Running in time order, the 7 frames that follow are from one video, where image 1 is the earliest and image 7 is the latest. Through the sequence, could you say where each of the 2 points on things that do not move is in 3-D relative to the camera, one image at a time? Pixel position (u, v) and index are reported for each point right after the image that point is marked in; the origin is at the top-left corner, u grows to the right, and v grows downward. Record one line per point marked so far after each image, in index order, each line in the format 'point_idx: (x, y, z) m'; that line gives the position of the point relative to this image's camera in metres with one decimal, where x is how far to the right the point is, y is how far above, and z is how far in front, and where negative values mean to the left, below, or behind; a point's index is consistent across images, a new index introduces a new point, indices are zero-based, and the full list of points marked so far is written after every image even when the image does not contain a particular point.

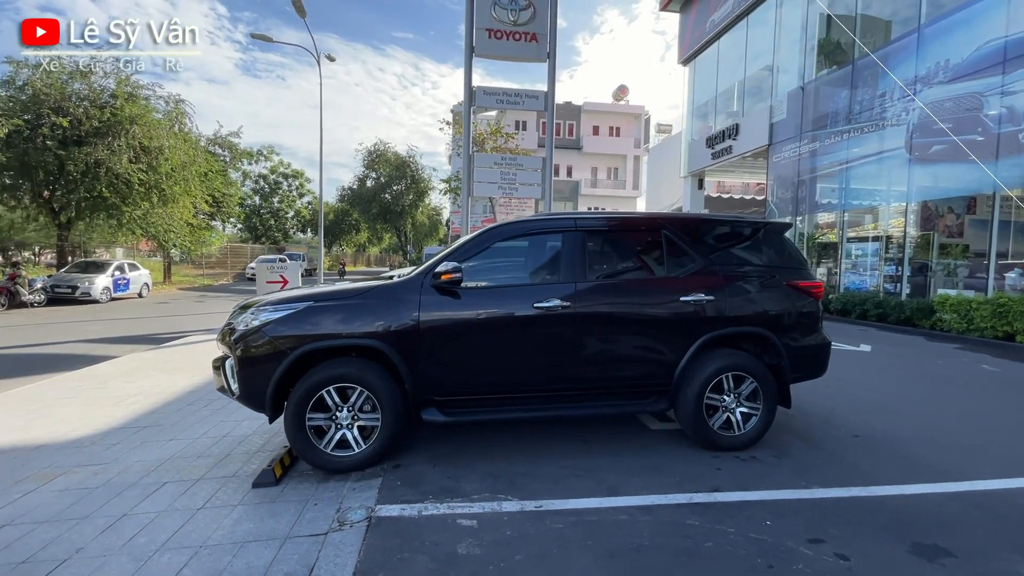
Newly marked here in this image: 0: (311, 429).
0: (-1.5, -1.0, +3.9) m
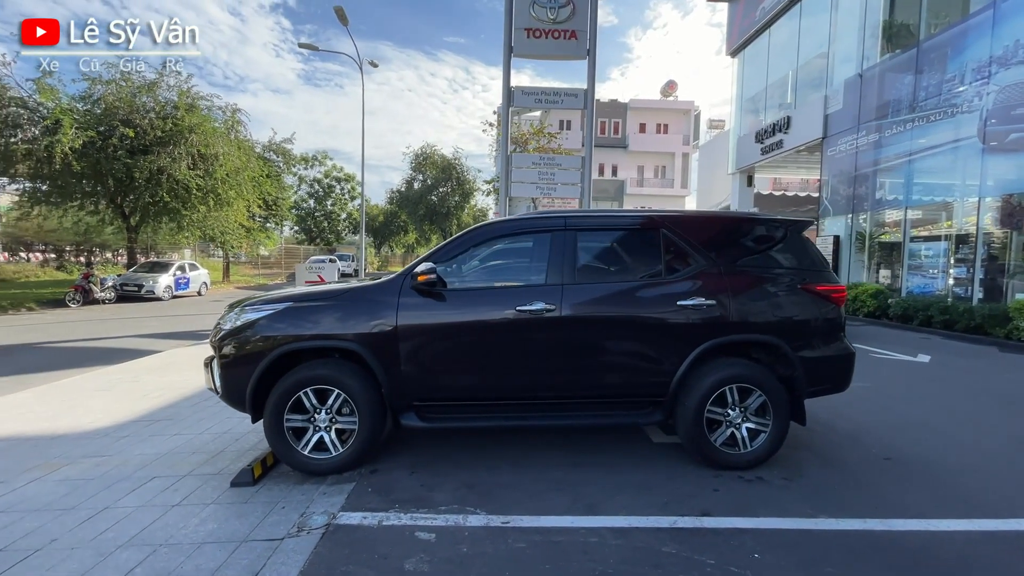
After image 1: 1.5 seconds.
0: (-1.6, -1.0, +3.9) m
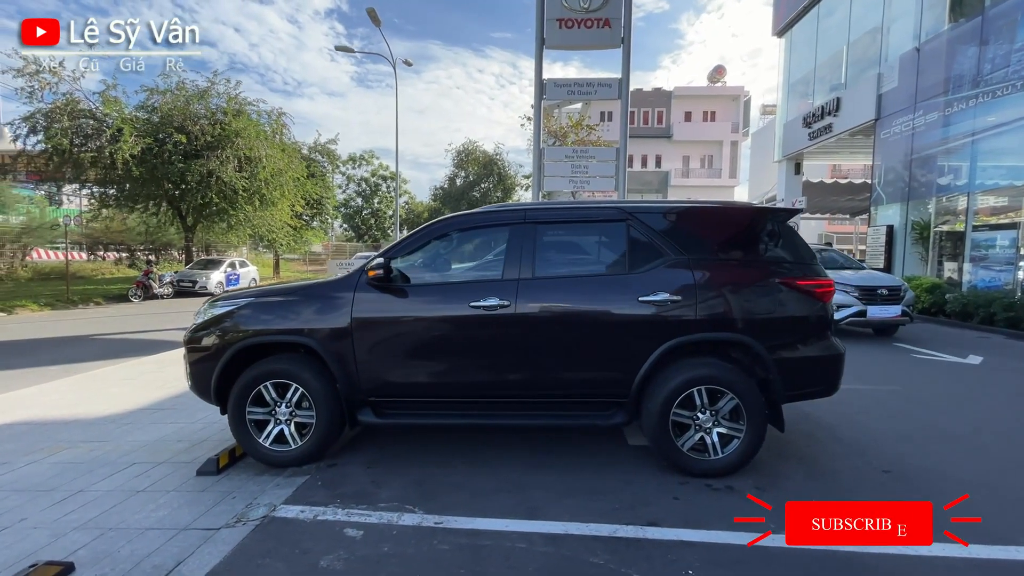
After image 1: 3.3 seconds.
0: (-1.9, -1.0, +4.0) m
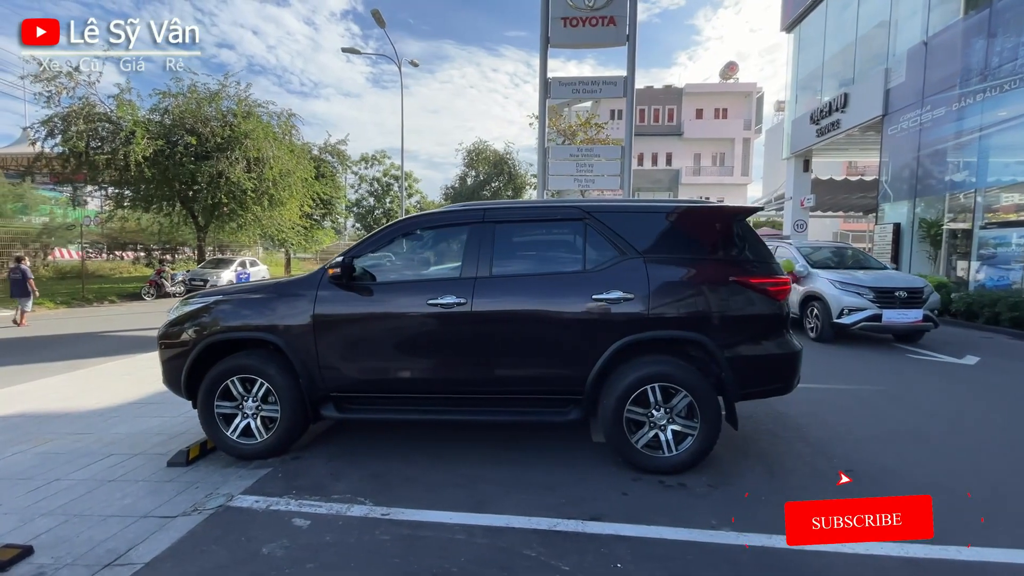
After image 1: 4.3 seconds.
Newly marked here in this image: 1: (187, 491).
0: (-2.3, -1.0, +4.1) m
1: (-2.2, -1.4, +3.7) m
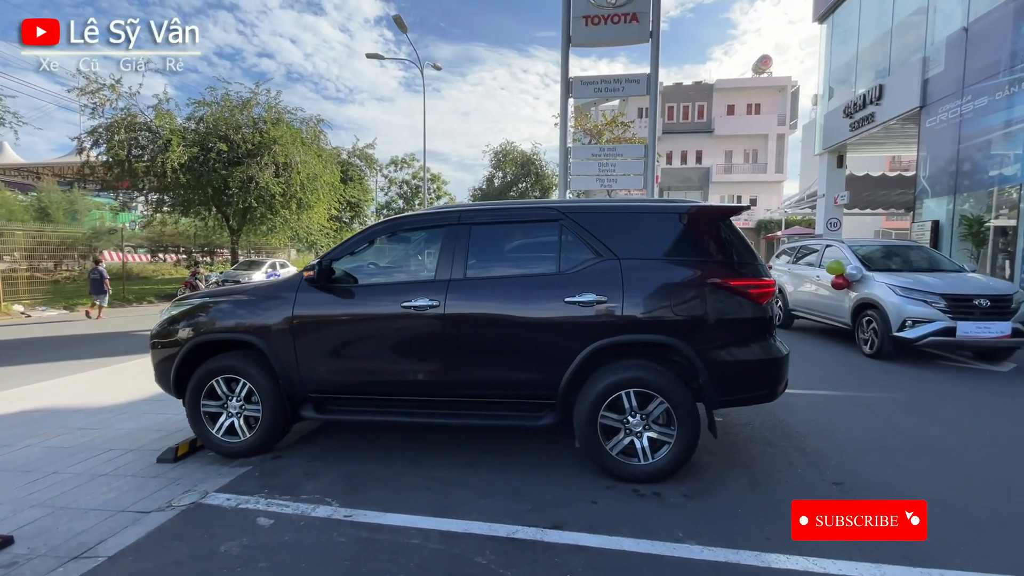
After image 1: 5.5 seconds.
0: (-2.4, -1.0, +4.3) m
1: (-2.4, -1.4, +3.8) m
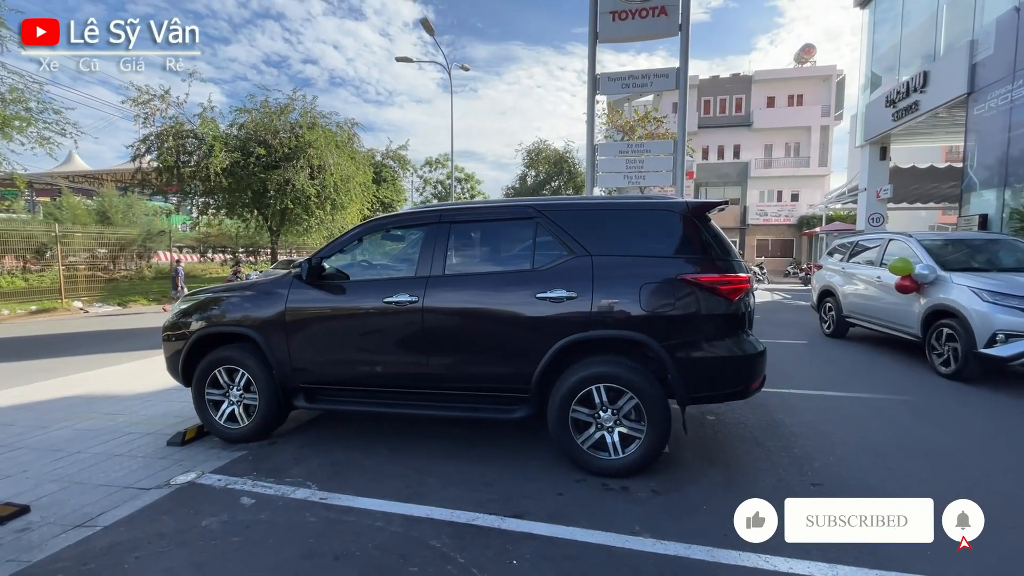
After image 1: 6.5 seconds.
0: (-2.6, -1.0, +4.6) m
1: (-2.6, -1.4, +4.1) m
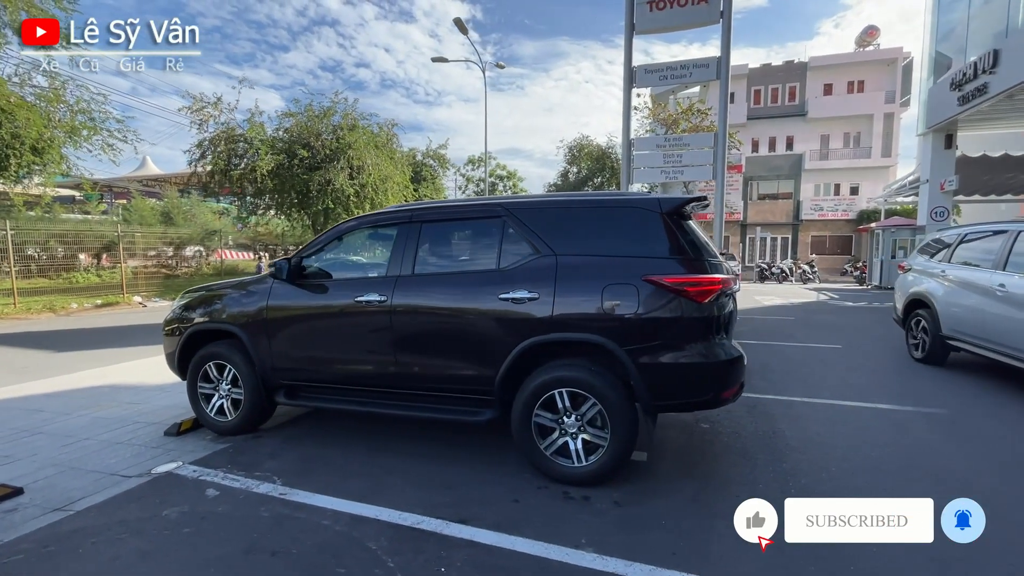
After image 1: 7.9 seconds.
0: (-2.7, -1.0, +4.8) m
1: (-2.8, -1.4, +4.3) m
